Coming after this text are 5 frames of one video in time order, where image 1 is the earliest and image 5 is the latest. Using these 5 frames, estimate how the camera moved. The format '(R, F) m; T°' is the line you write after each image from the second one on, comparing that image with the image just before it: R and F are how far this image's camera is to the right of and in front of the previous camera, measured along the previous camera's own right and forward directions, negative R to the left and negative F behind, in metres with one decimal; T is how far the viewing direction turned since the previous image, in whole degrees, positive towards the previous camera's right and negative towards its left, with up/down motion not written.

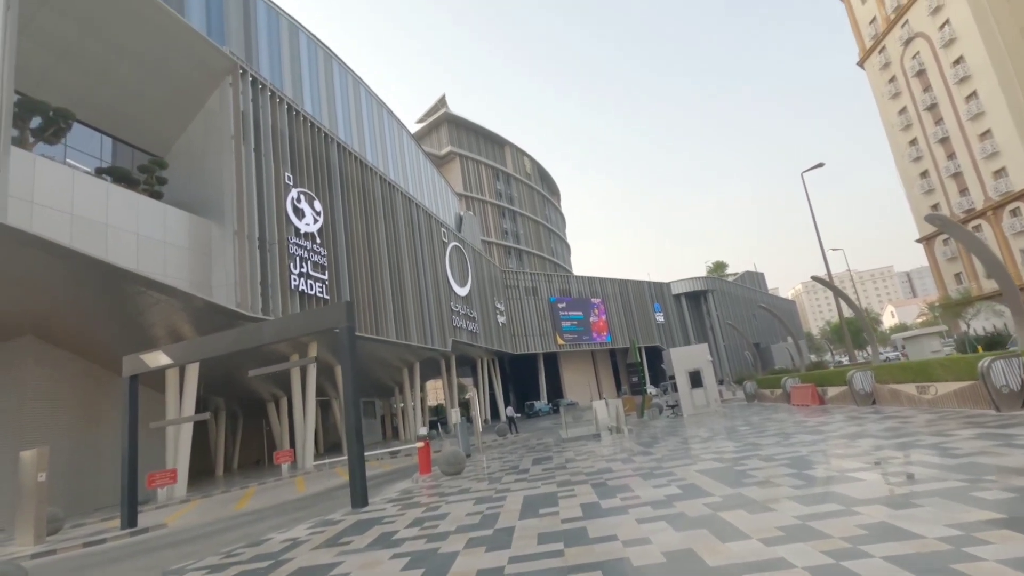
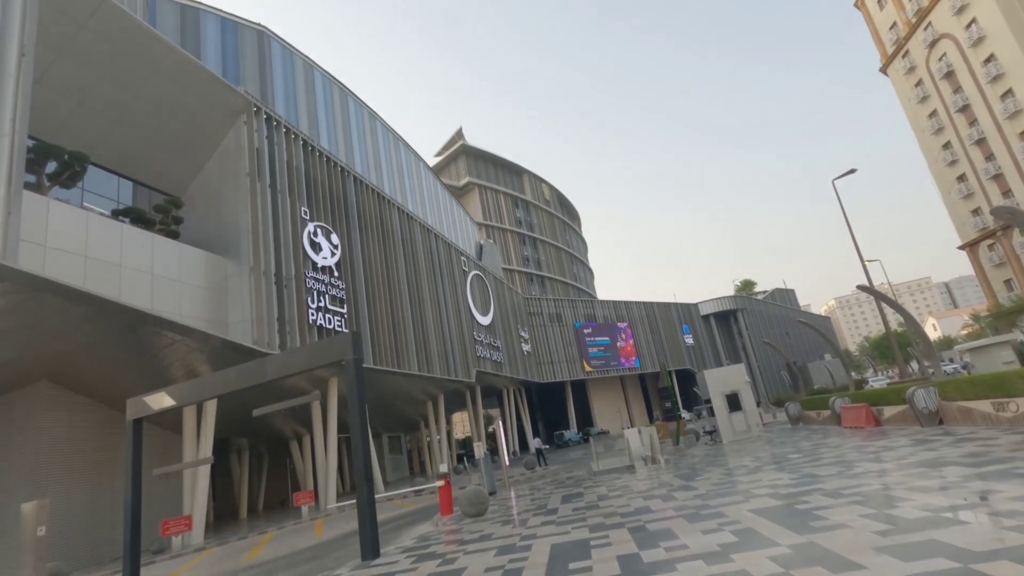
(+0.1, +0.7) m; -3°
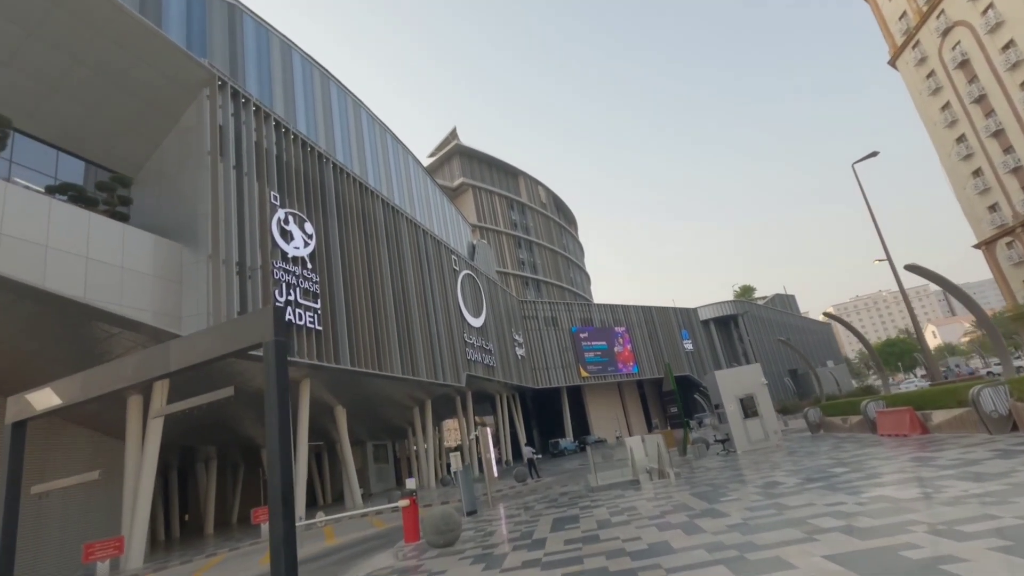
(+0.3, +1.9) m; 0°
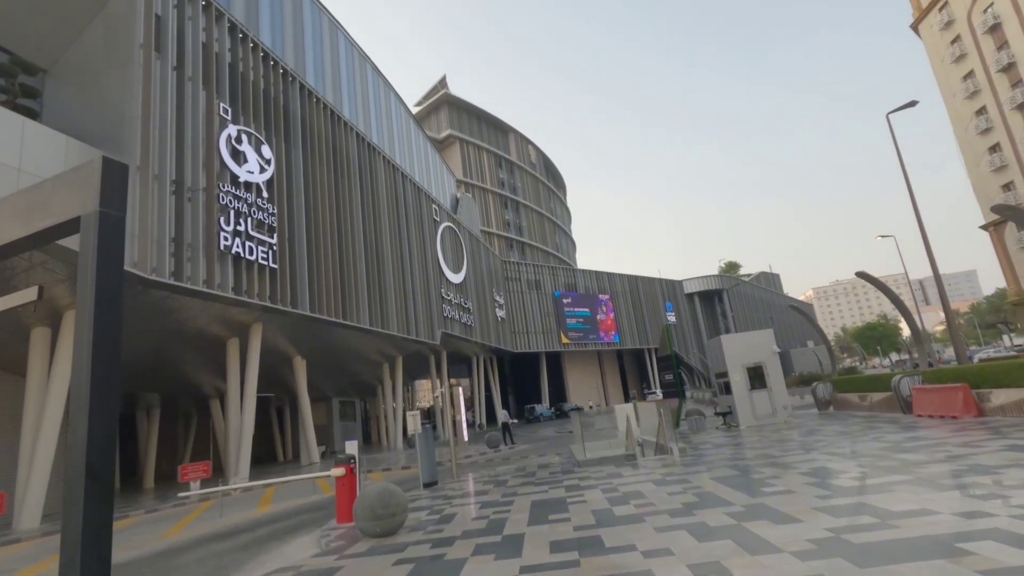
(+0.1, +2.2) m; +2°
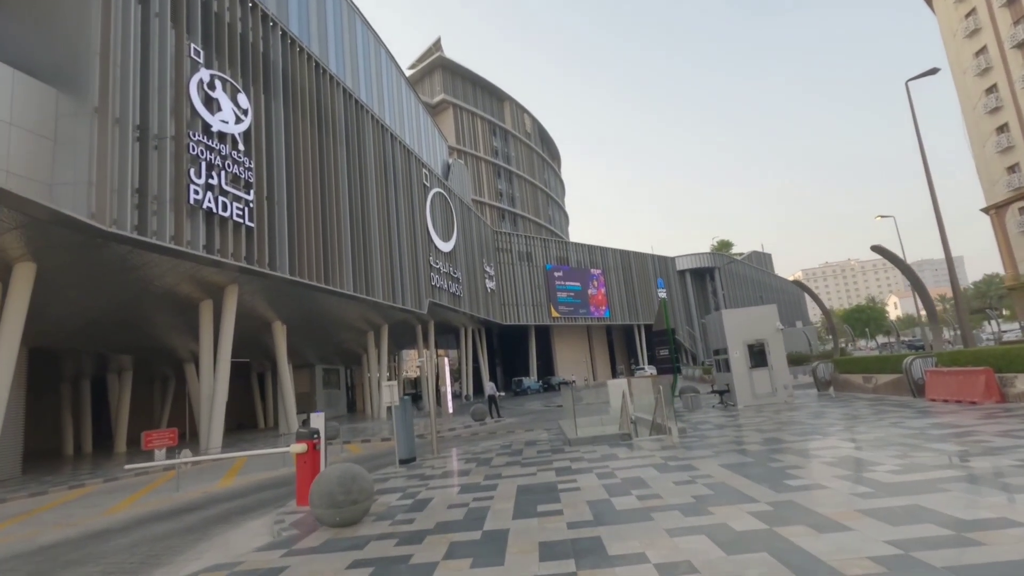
(0.0, +0.9) m; +1°
